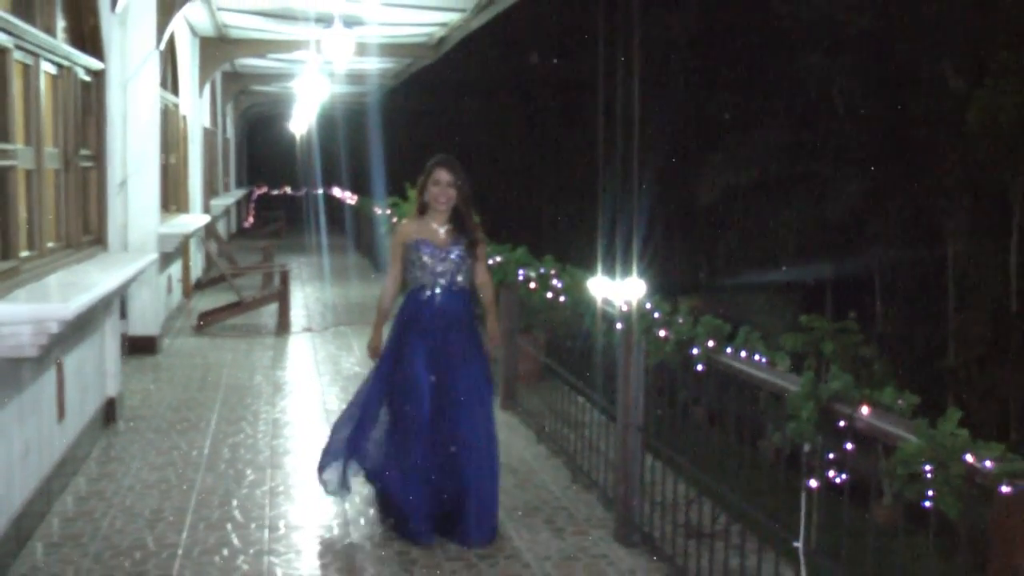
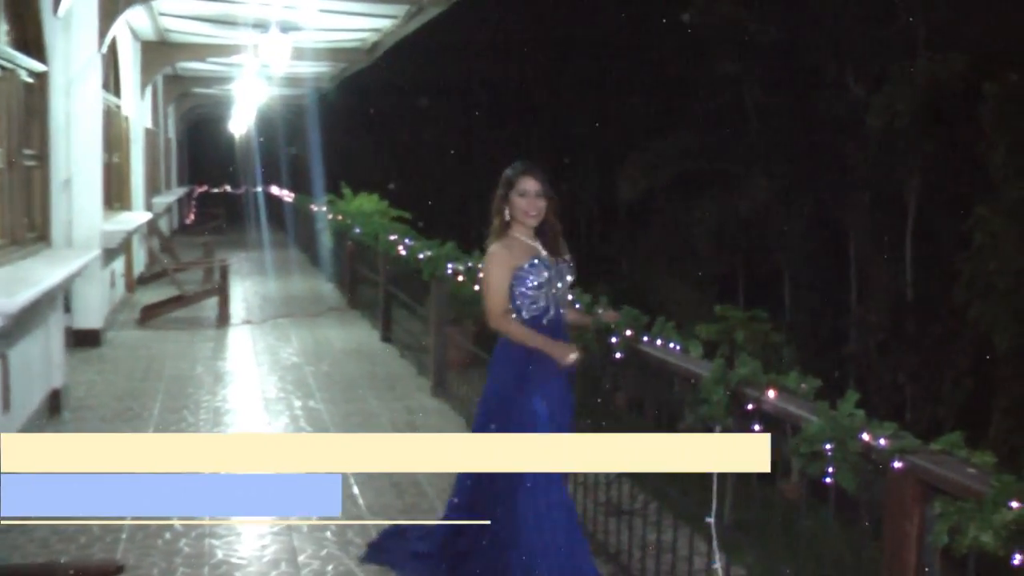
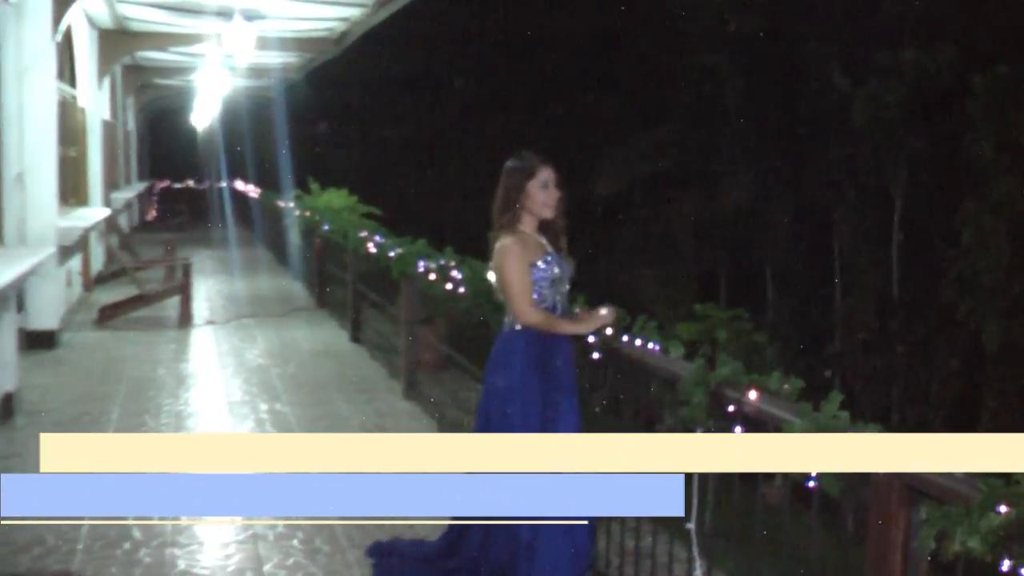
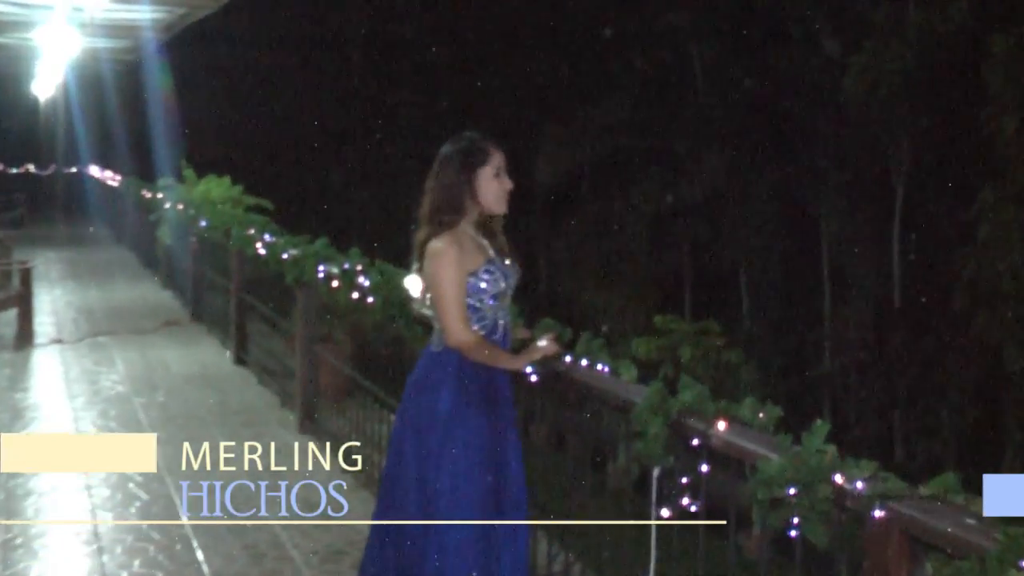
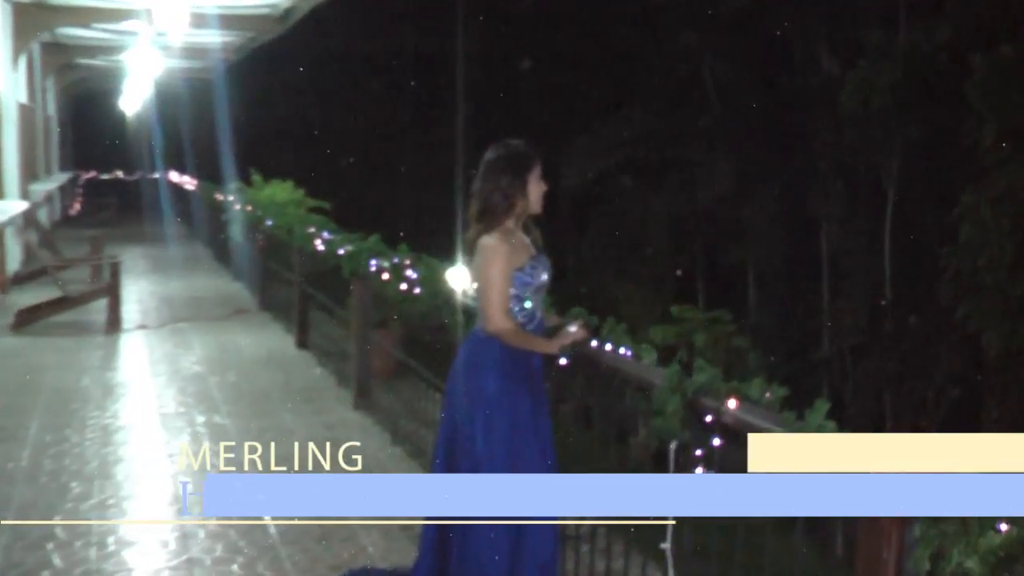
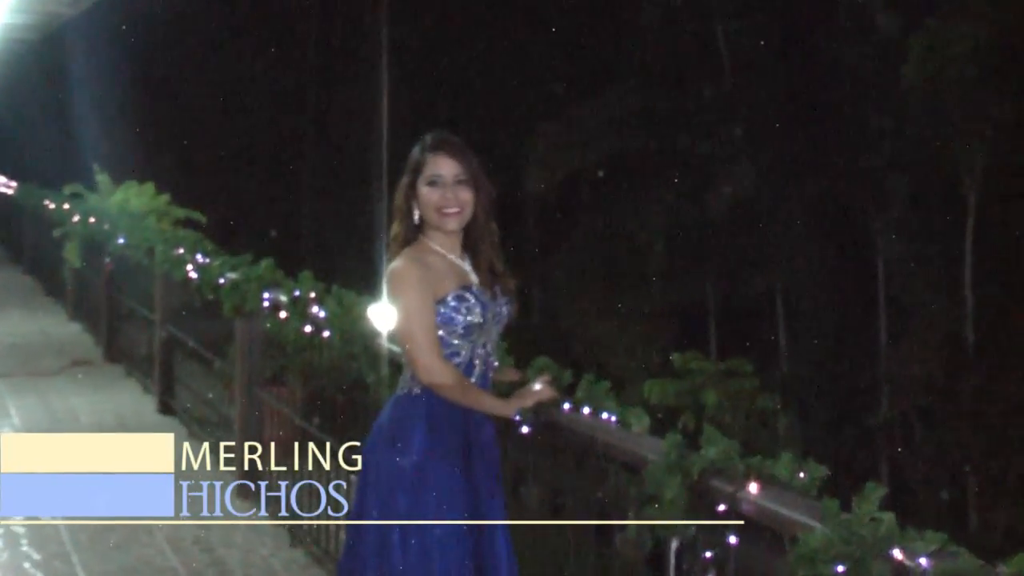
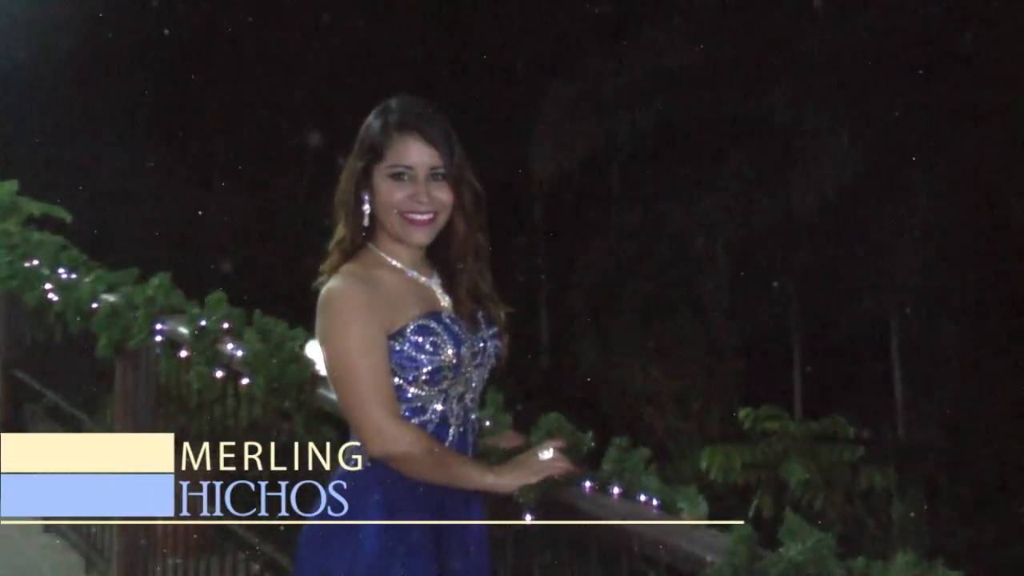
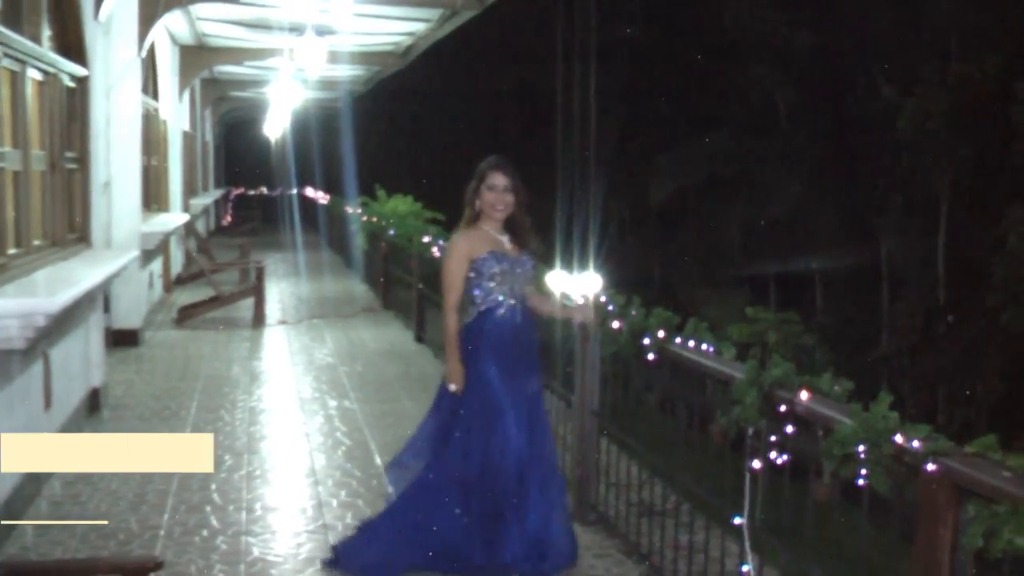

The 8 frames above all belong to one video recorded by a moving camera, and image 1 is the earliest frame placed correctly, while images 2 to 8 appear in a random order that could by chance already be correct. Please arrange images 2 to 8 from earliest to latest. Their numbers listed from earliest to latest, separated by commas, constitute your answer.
8, 2, 3, 5, 4, 6, 7
